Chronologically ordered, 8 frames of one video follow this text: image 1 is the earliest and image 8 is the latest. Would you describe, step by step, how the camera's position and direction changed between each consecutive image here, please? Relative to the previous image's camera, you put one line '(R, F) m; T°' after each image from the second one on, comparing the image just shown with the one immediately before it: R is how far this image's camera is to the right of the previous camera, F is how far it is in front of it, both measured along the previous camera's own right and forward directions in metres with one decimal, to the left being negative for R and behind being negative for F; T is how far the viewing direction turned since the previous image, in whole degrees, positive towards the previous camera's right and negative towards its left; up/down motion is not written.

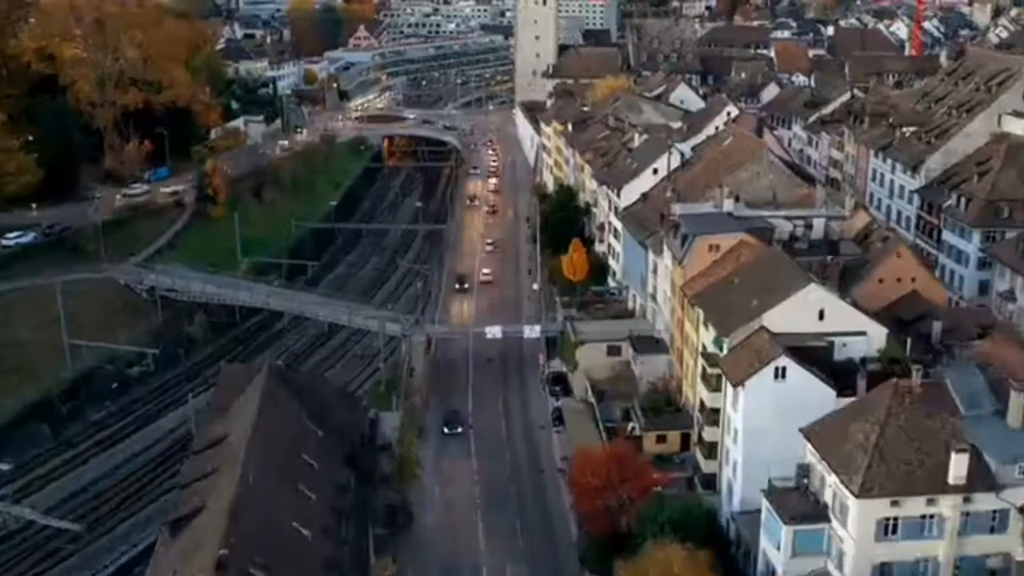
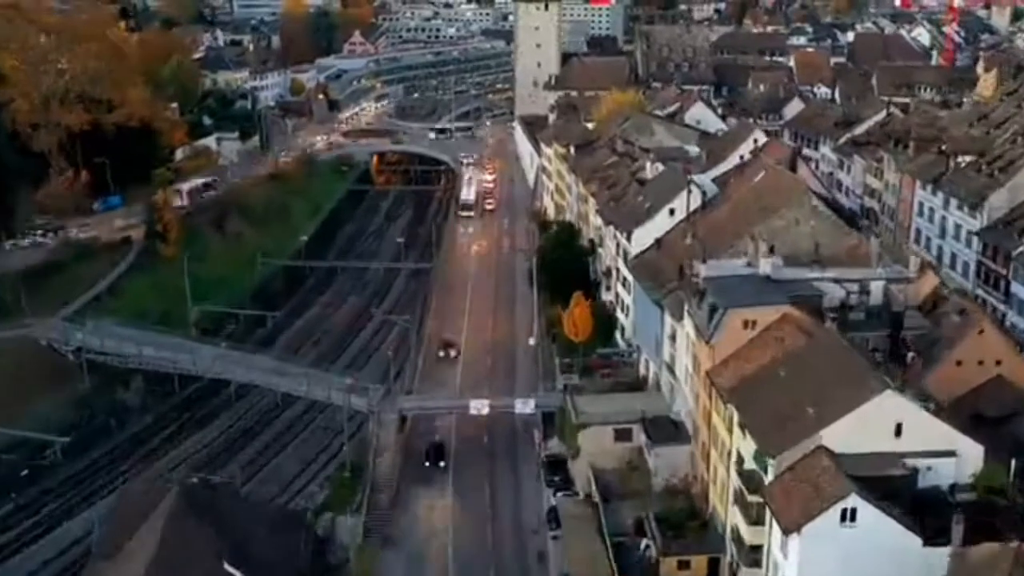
(+0.6, +7.4) m; 0°
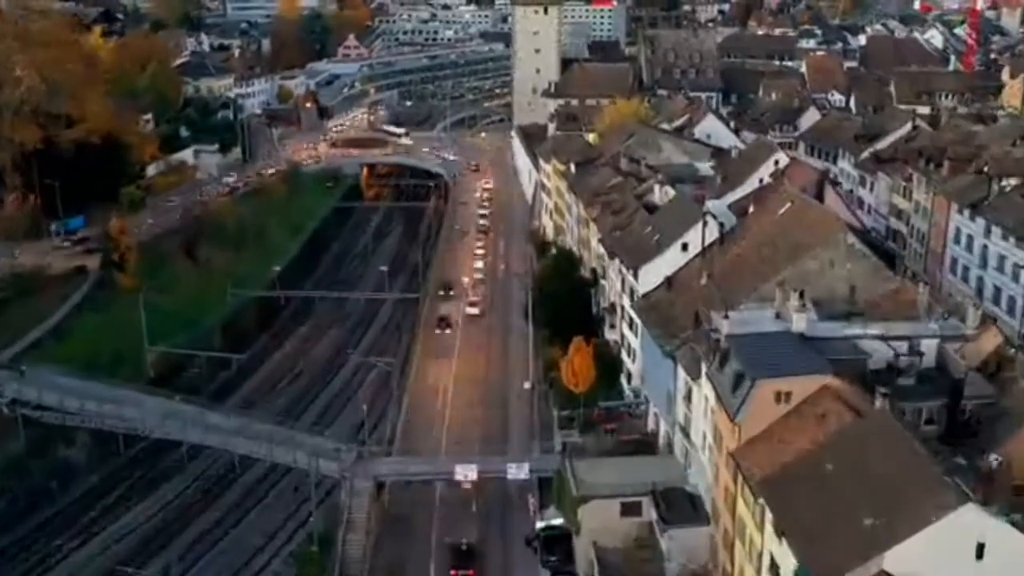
(+0.3, +4.8) m; 0°
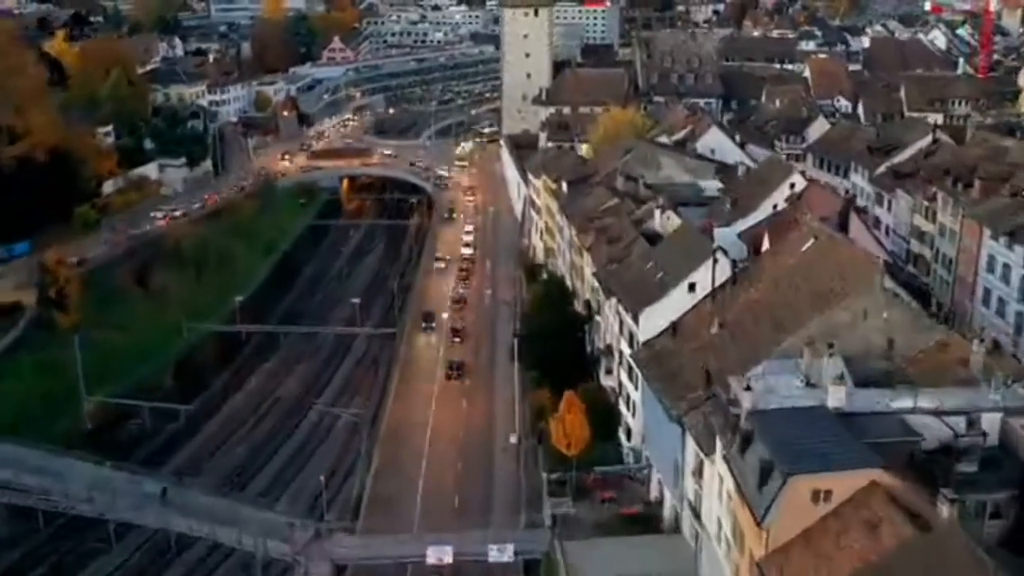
(+0.4, +4.7) m; 0°
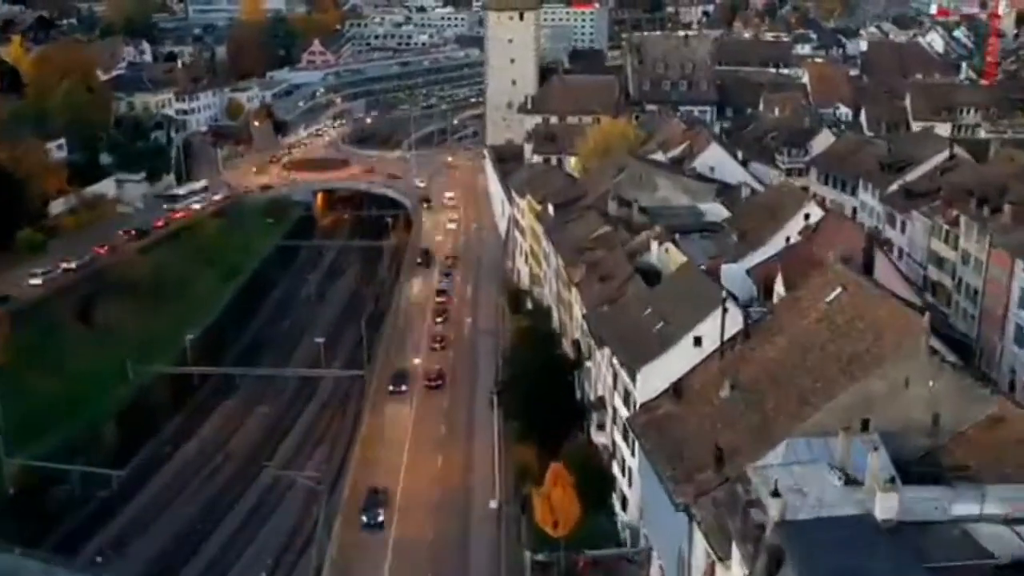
(+0.3, +4.4) m; +1°
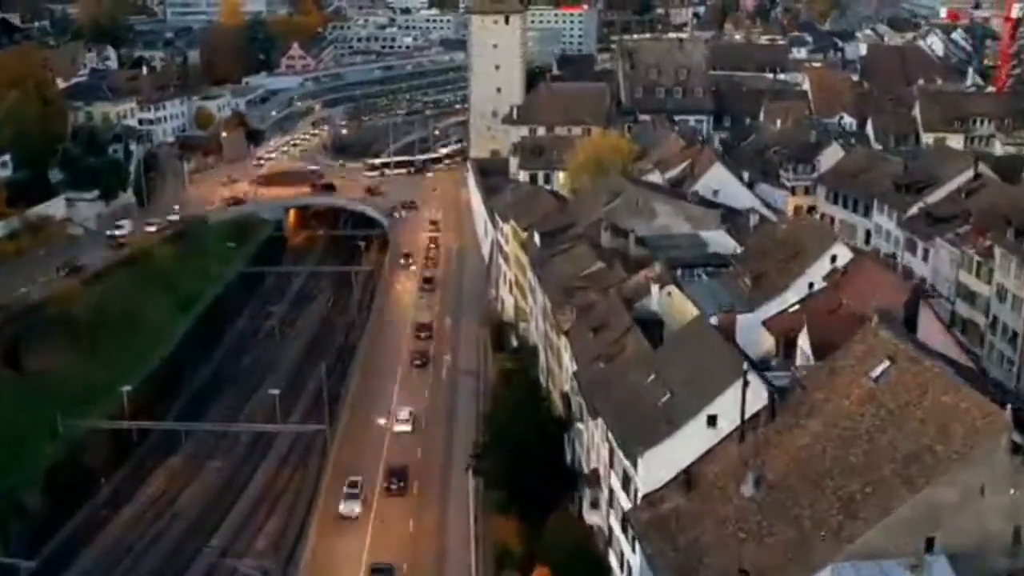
(+0.3, +4.7) m; +1°
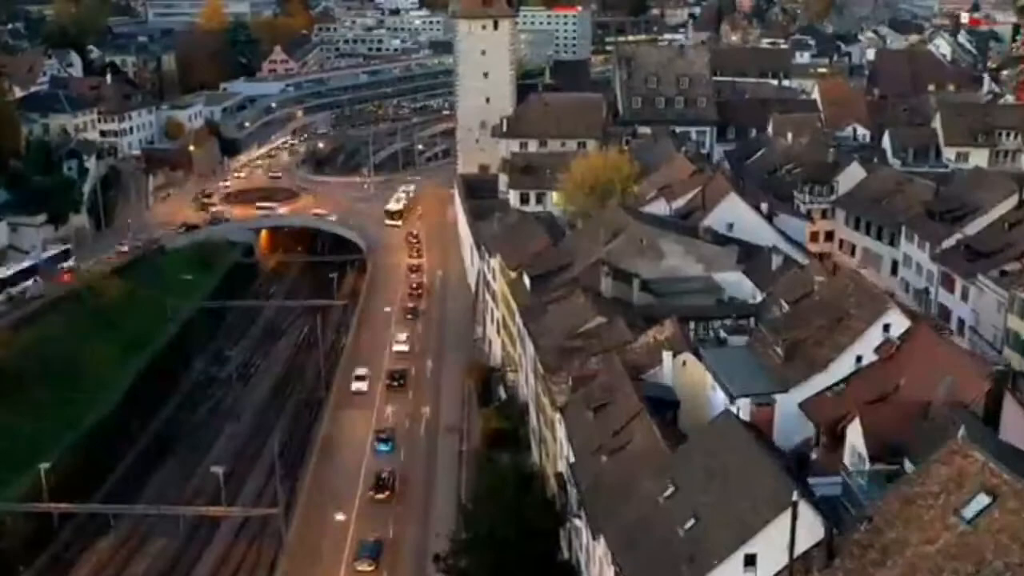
(+0.2, +5.2) m; 0°
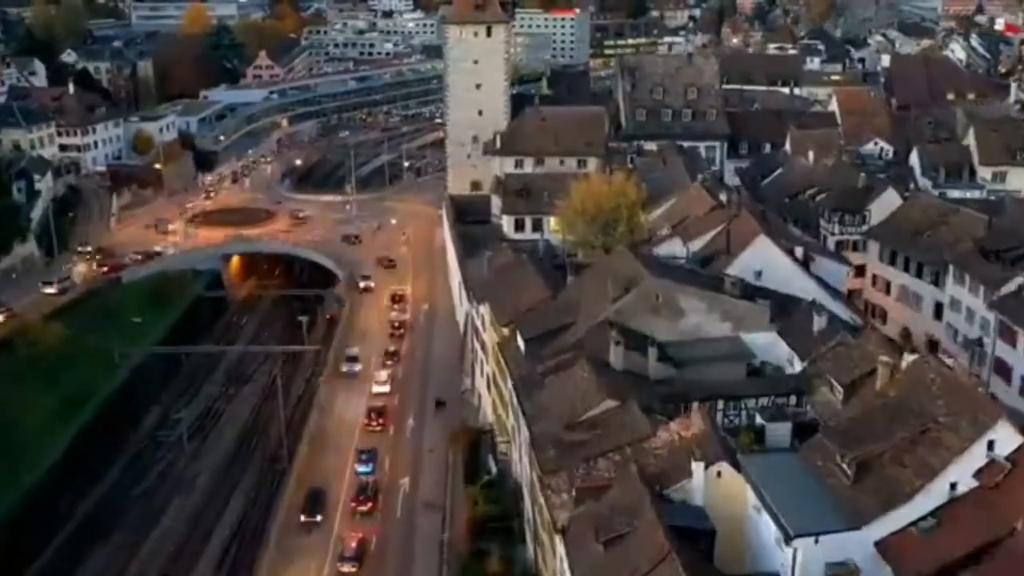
(+0.2, +5.6) m; 0°
